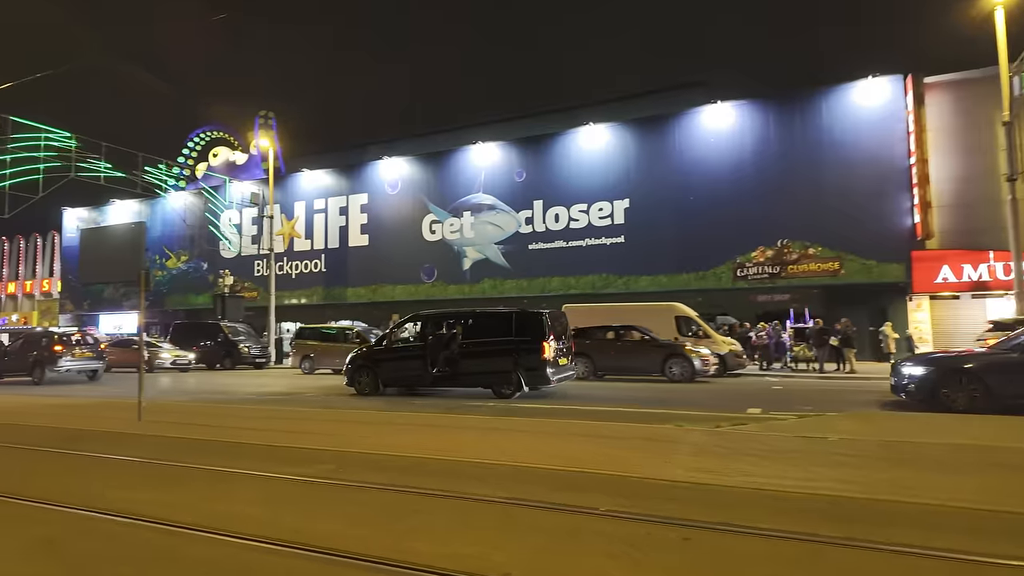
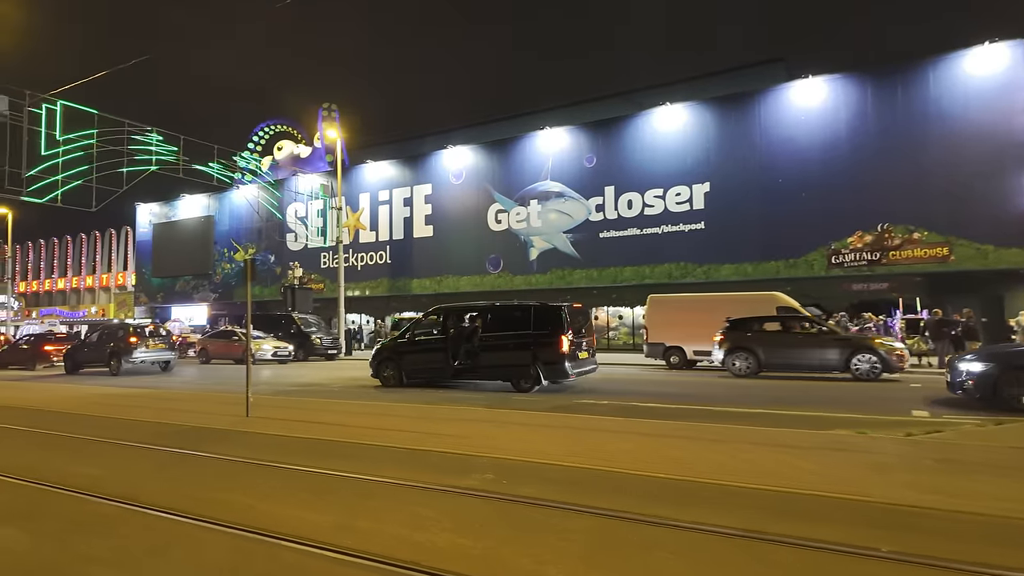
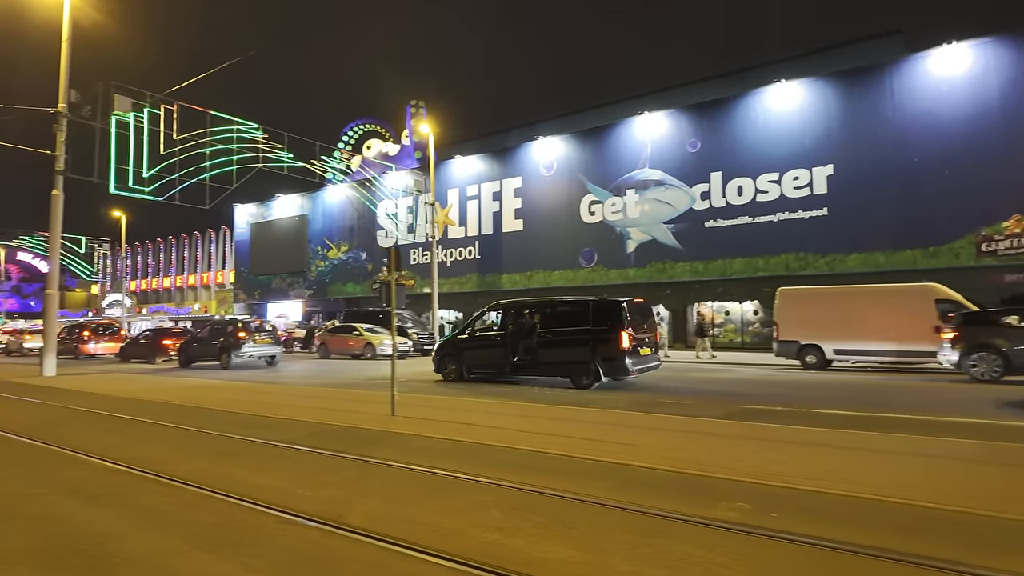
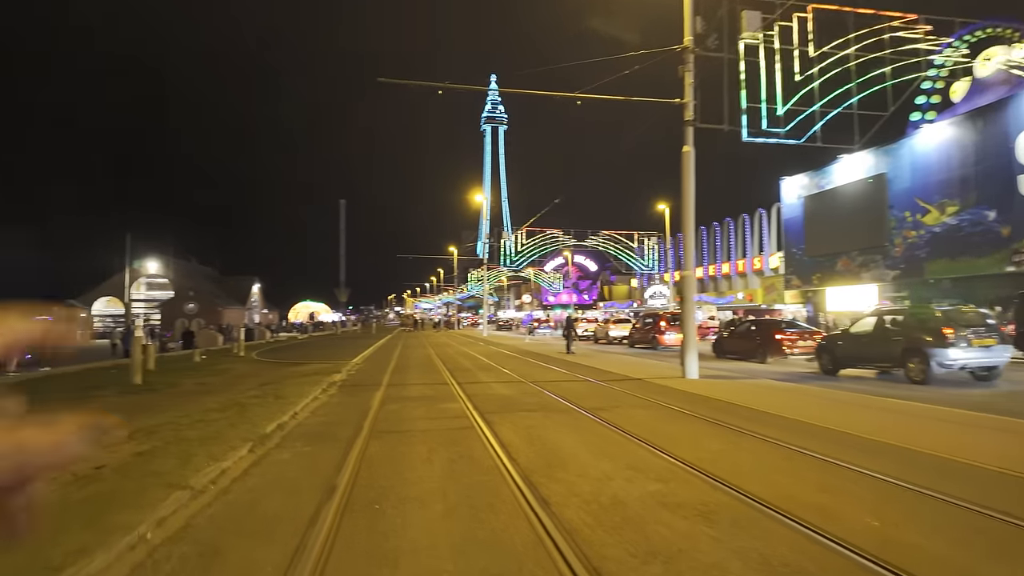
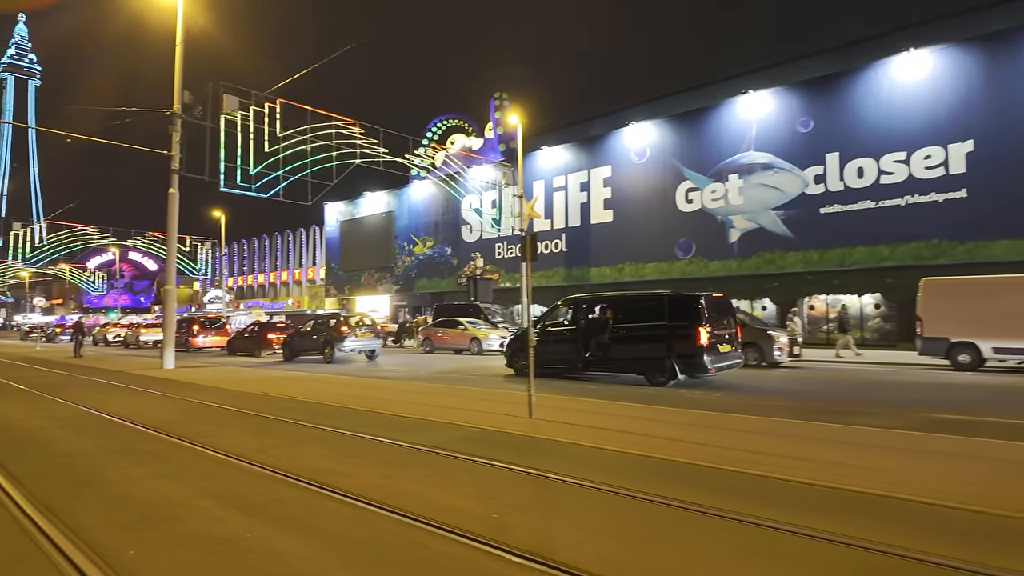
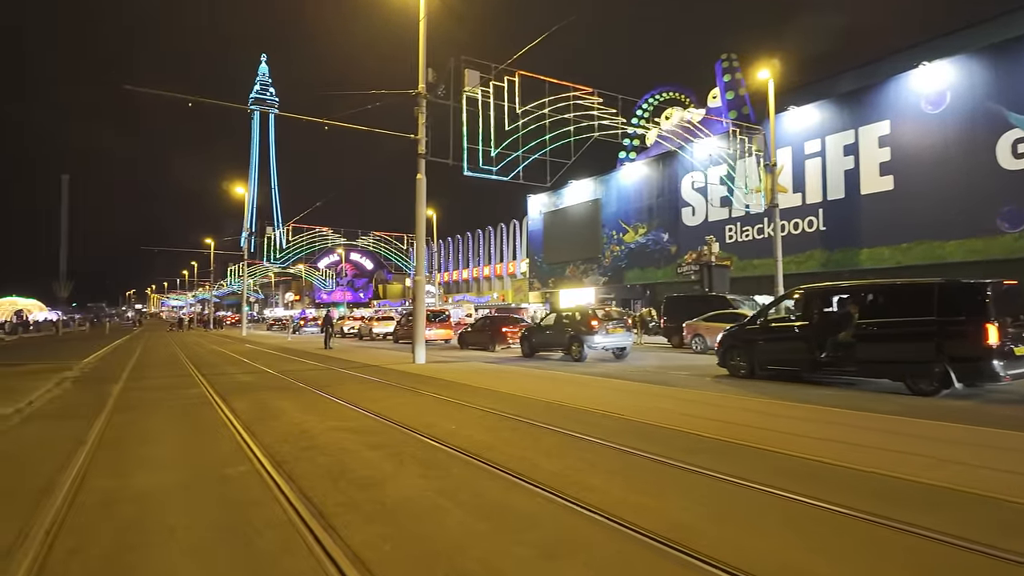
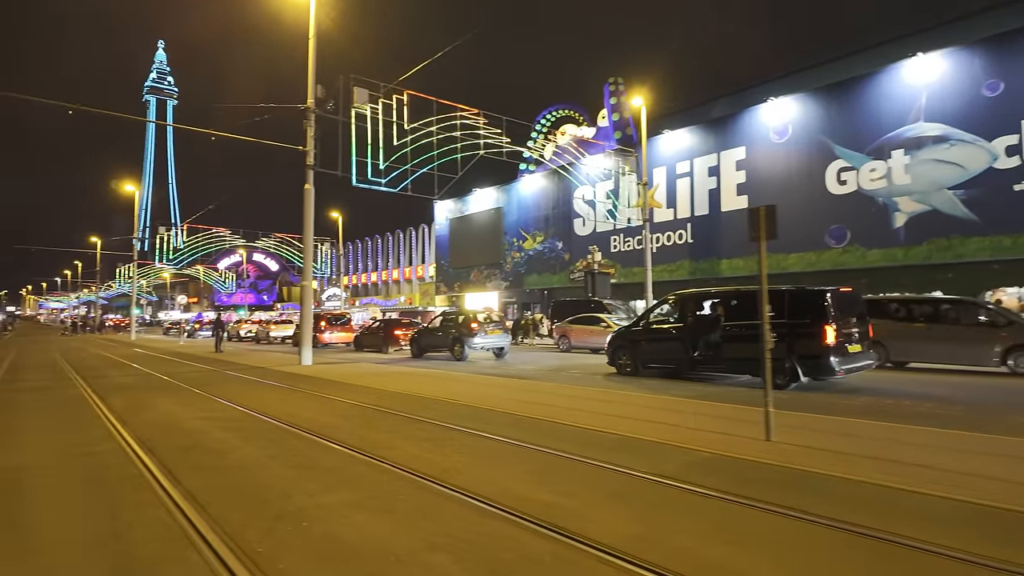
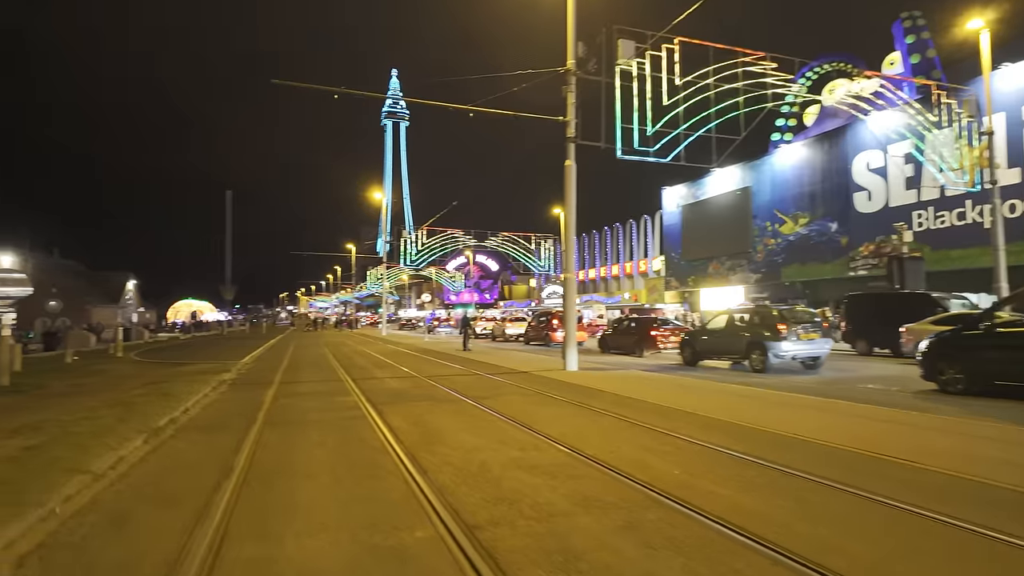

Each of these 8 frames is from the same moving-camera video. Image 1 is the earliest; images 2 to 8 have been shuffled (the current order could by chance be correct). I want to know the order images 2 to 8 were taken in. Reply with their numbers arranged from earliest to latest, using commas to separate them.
2, 3, 5, 7, 6, 8, 4
